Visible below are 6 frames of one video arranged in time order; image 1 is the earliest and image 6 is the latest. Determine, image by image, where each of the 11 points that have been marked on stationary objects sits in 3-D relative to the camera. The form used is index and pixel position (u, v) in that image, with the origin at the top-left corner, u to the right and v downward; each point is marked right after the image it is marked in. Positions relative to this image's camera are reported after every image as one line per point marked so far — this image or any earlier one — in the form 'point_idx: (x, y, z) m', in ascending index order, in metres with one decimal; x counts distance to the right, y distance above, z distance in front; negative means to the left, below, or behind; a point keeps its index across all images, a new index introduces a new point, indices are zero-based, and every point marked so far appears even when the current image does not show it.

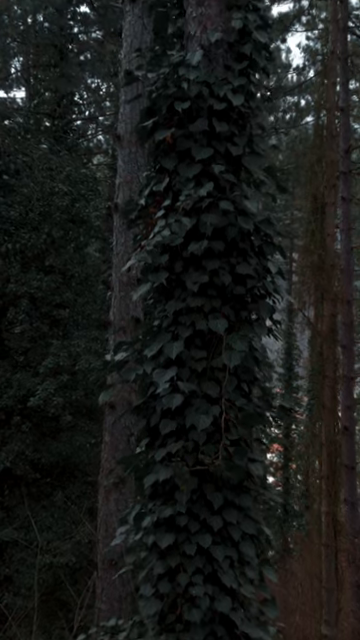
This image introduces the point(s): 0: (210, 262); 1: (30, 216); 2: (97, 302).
0: (+0.2, +0.4, +7.8) m
1: (-1.8, +1.3, +12.7) m
2: (-1.1, +0.2, +13.2) m
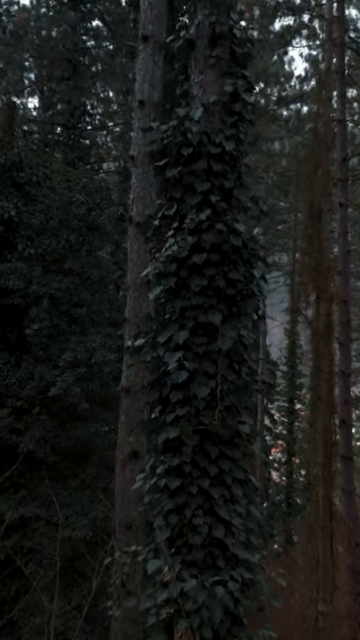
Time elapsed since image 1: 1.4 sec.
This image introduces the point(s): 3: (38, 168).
0: (+0.2, +0.4, +9.1) m
1: (-1.8, +1.3, +14.0) m
2: (-1.0, +0.3, +14.5) m
3: (-2.0, +2.1, +14.2) m
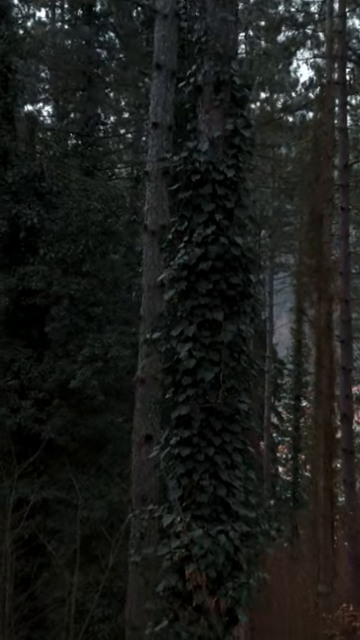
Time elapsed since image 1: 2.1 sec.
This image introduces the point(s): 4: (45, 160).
0: (+0.3, +0.5, +10.3) m
1: (-1.6, +1.3, +15.2) m
2: (-0.9, +0.3, +15.7) m
3: (-1.8, +2.1, +15.3) m
4: (-2.0, +2.4, +15.4) m
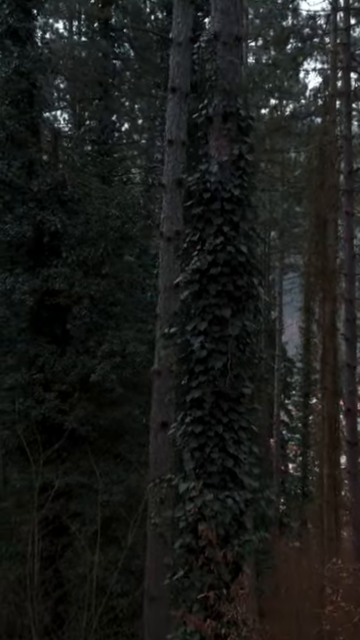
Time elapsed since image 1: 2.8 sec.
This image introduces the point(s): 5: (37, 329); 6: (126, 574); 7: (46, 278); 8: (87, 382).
0: (+0.5, +0.5, +11.4) m
1: (-1.4, +1.4, +16.3) m
2: (-0.7, +0.3, +16.8) m
3: (-1.6, +2.2, +16.5) m
4: (-1.8, +2.4, +16.5) m
5: (-2.3, -0.1, +16.4) m
6: (-0.8, -3.7, +14.9) m
7: (-2.1, +0.7, +16.1) m
8: (-1.4, -1.0, +16.1) m
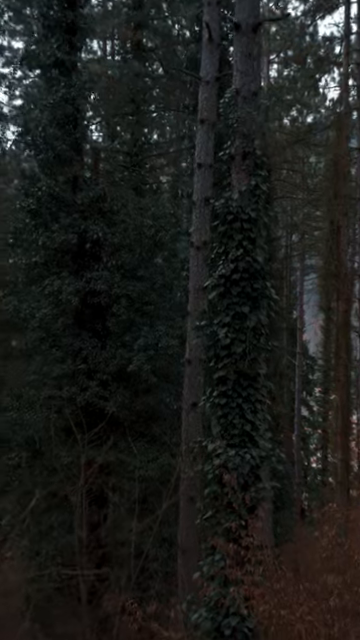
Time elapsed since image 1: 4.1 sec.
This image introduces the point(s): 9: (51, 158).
0: (+0.8, +0.5, +13.5) m
1: (-0.9, +1.4, +18.4) m
2: (-0.2, +0.3, +18.9) m
3: (-1.2, +2.2, +18.6) m
4: (-1.3, +2.5, +18.7) m
5: (-1.8, -0.1, +18.5) m
6: (-0.3, -3.6, +17.0) m
7: (-1.6, +0.7, +18.3) m
8: (-1.0, -0.9, +18.2) m
9: (-2.3, +2.9, +18.5) m
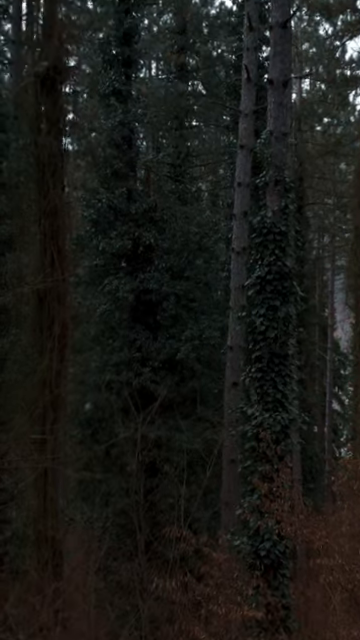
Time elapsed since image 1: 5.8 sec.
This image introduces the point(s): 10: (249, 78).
0: (+1.5, +0.6, +16.2) m
1: (-0.1, +1.5, +21.2) m
2: (+0.7, +0.5, +21.7) m
3: (-0.3, +2.3, +21.4) m
4: (-0.5, +2.6, +21.4) m
5: (-0.9, 0.0, +21.3) m
6: (+0.5, -3.5, +19.7) m
7: (-0.8, +0.8, +21.0) m
8: (-0.1, -0.8, +21.0) m
9: (-1.5, +3.0, +21.2) m
10: (+1.2, +4.2, +17.9) m
